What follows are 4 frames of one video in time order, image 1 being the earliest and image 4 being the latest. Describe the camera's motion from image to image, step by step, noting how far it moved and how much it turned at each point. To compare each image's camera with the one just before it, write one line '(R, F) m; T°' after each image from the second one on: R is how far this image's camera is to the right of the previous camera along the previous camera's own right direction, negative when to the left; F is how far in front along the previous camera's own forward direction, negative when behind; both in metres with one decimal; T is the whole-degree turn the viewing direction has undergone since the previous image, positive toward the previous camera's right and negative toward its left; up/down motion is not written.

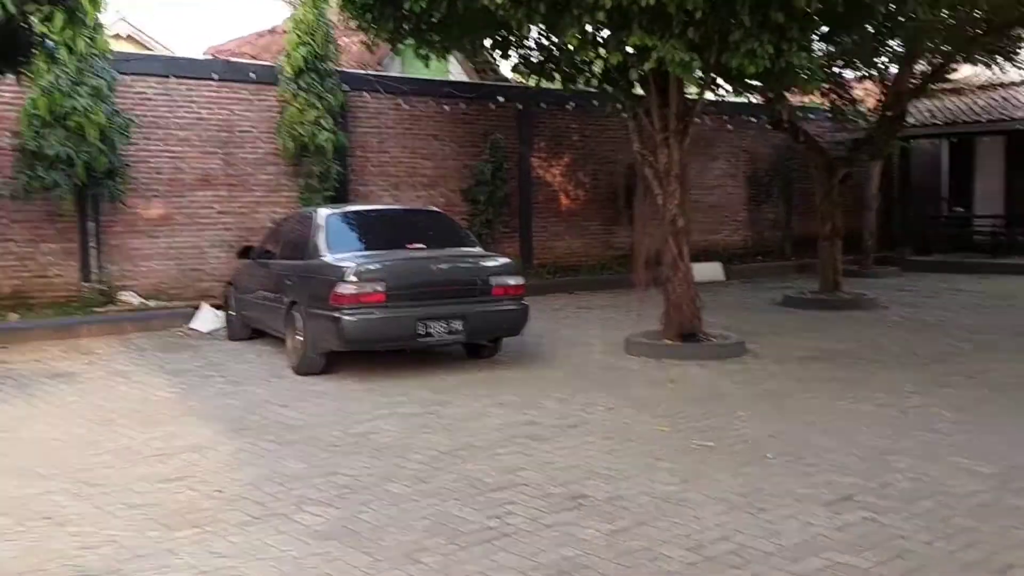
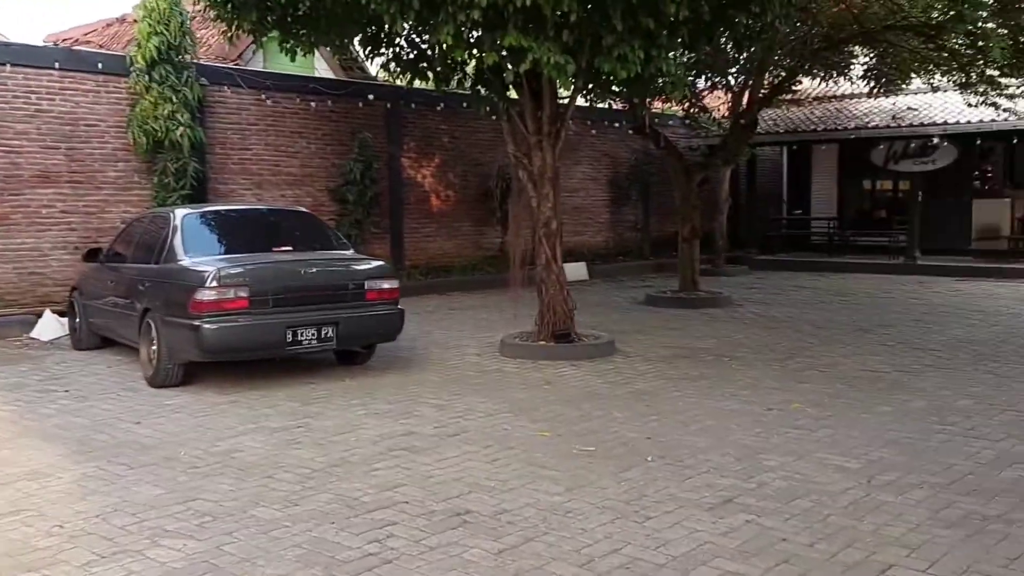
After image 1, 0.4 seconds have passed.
(-0.1, +0.2) m; +8°
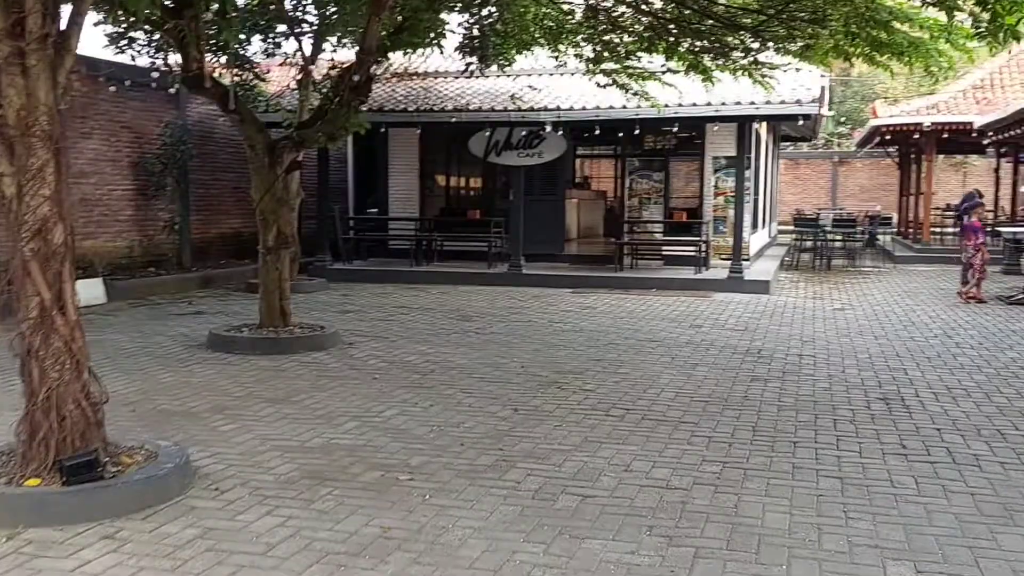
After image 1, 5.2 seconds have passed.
(+0.2, +4.1) m; +29°
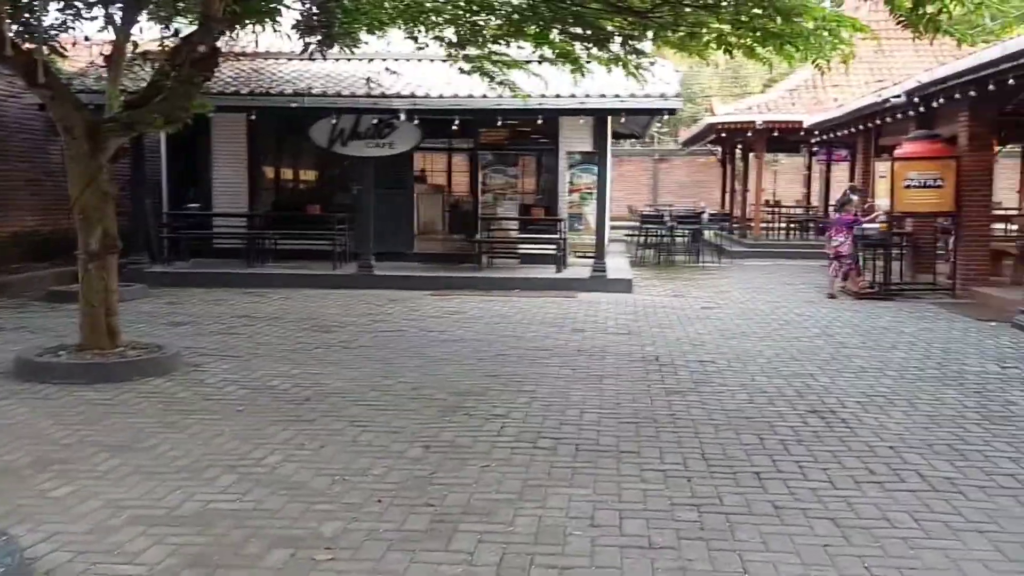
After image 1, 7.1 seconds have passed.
(-0.5, +1.0) m; +11°
